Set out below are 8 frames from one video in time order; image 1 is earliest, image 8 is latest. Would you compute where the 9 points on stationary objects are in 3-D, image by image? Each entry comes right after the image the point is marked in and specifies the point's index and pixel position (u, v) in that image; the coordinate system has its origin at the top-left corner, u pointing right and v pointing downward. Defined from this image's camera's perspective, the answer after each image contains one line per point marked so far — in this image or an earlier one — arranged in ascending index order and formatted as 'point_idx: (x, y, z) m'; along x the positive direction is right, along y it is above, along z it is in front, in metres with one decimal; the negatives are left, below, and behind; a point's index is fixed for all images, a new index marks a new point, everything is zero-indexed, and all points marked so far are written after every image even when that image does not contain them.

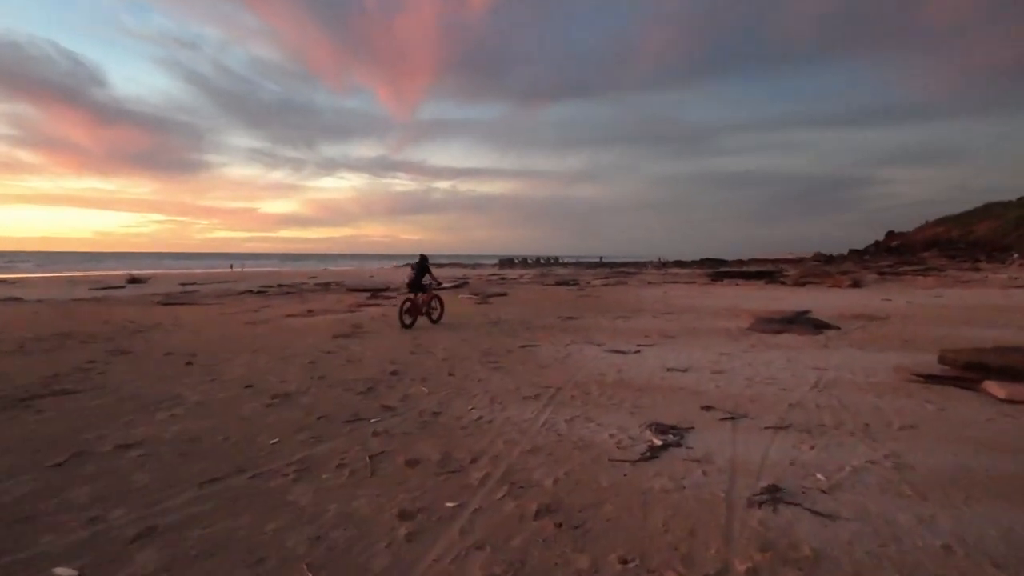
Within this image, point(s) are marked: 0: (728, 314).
0: (+6.6, -0.8, +17.0) m
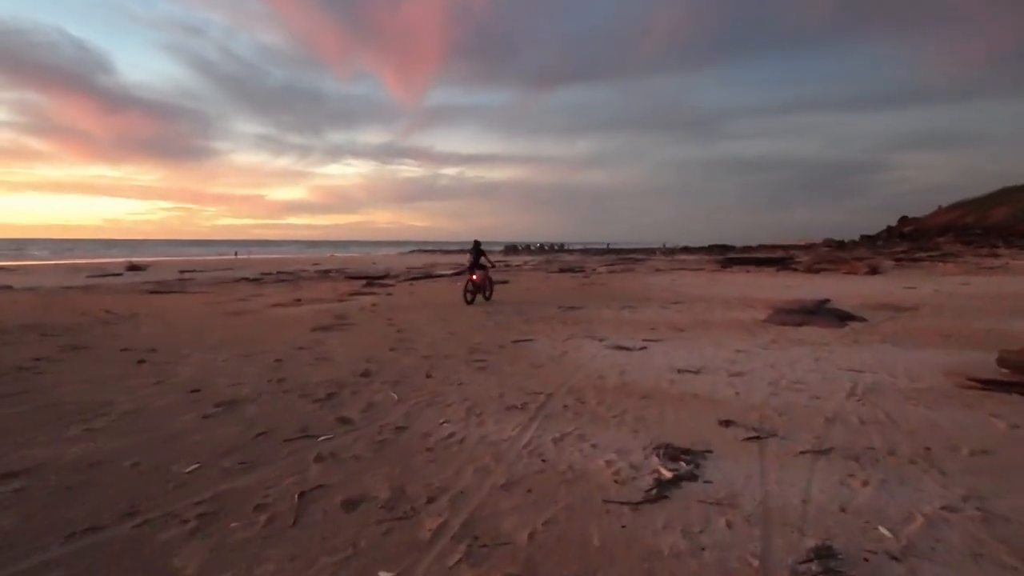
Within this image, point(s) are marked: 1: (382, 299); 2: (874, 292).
0: (+6.5, -0.5, +15.8) m
1: (-4.7, -0.4, +19.6) m
2: (+12.8, -0.1, +19.6) m
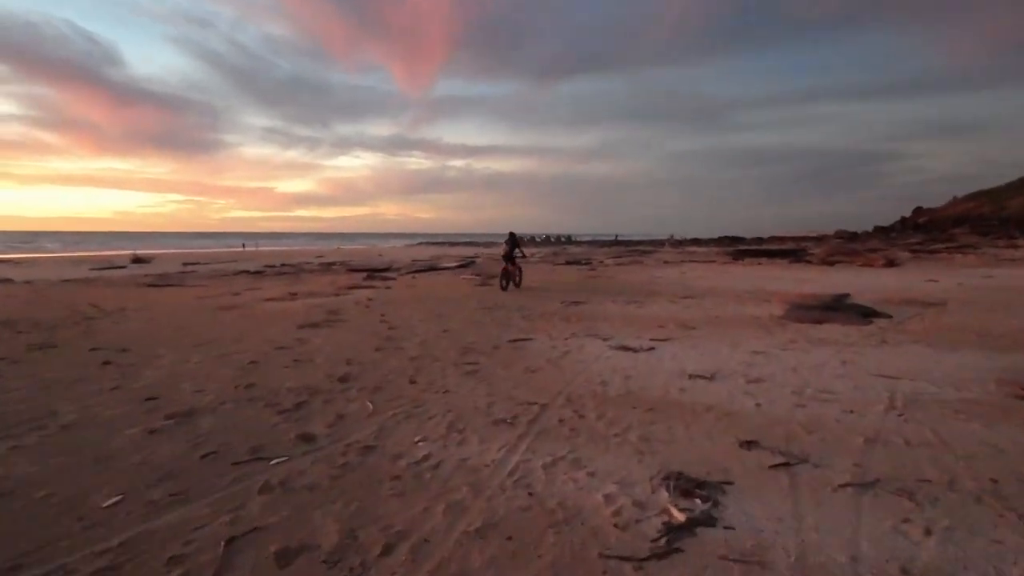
0: (+6.6, -0.3, +14.9) m
1: (-4.6, -0.2, +18.9) m
2: (+12.9, +0.1, +18.6) m
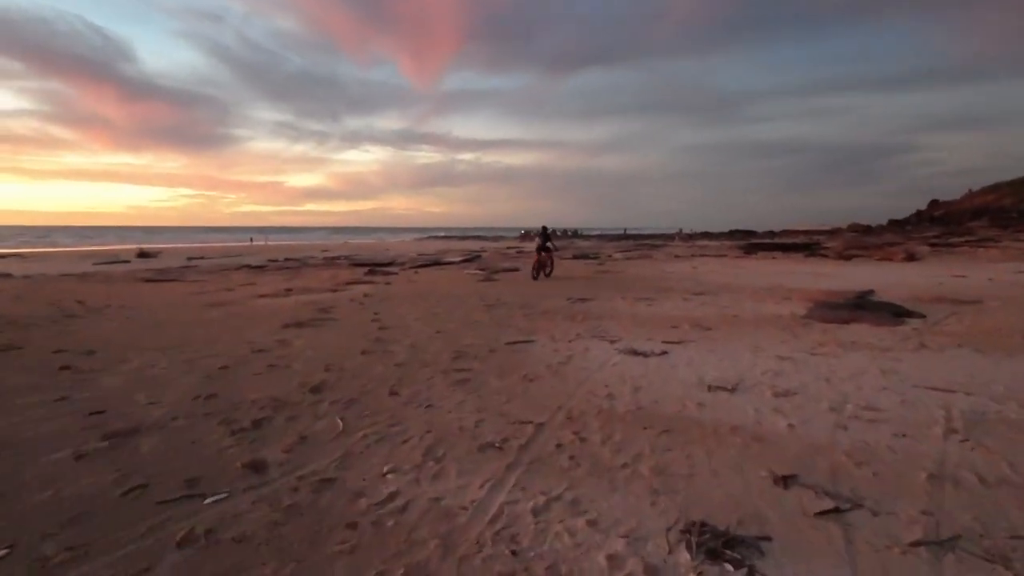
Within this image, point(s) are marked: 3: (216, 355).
0: (+6.6, -0.2, +14.0) m
1: (-4.4, 0.0, +18.2) m
2: (+13.0, +0.2, +17.6) m
3: (-4.5, -1.0, +8.3) m
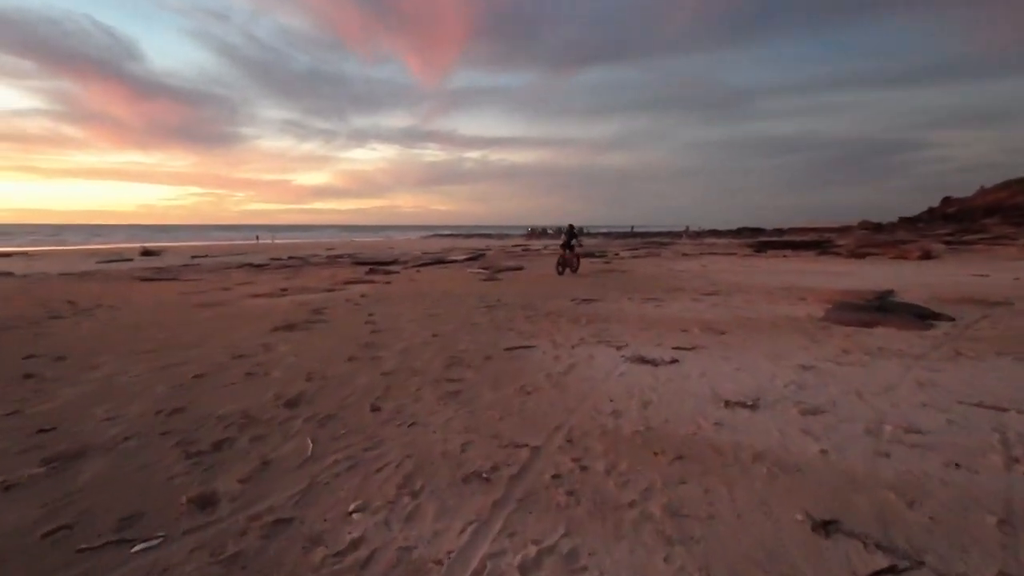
0: (+6.7, -0.2, +13.3) m
1: (-4.4, 0.0, +17.6) m
2: (+13.1, +0.2, +16.8) m
3: (-4.5, -1.0, +7.8) m
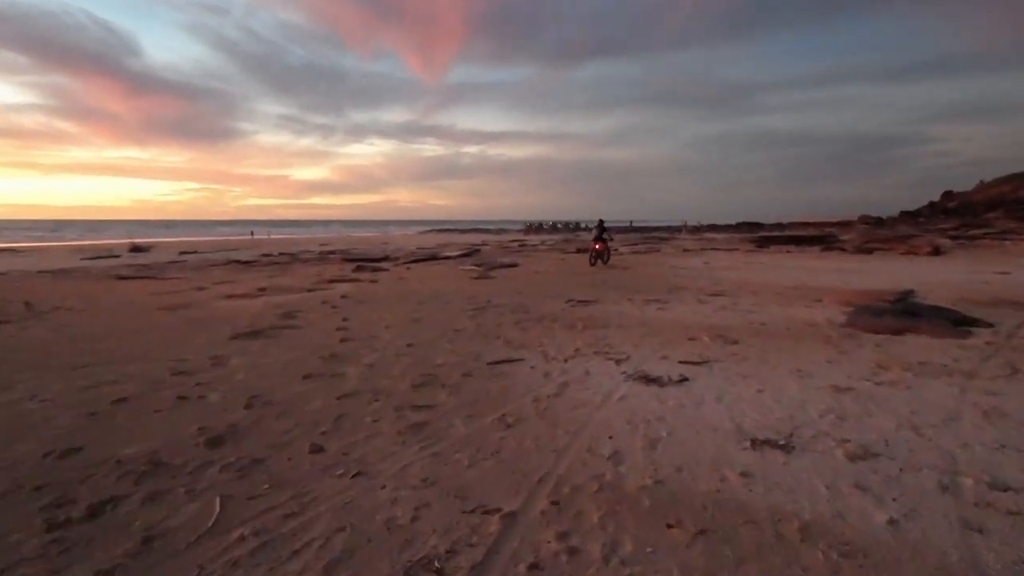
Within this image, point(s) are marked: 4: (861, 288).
0: (+6.5, -0.2, +12.3) m
1: (-4.6, 0.0, +16.6) m
2: (+12.9, +0.3, +15.8) m
3: (-4.7, -1.1, +6.7) m
4: (+8.7, 0.0, +13.8) m
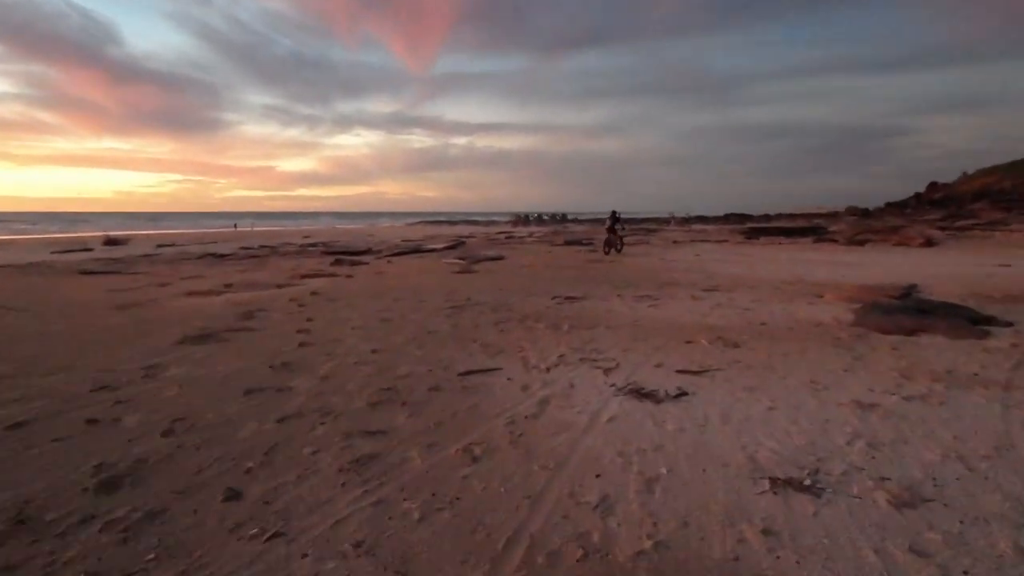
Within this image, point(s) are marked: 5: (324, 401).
0: (+6.1, -0.1, +11.5) m
1: (-5.1, +0.1, +15.6) m
2: (+12.4, +0.4, +15.2) m
3: (-5.0, -1.1, +5.8) m
4: (+8.3, +0.1, +13.2) m
5: (-1.8, -1.1, +5.4) m
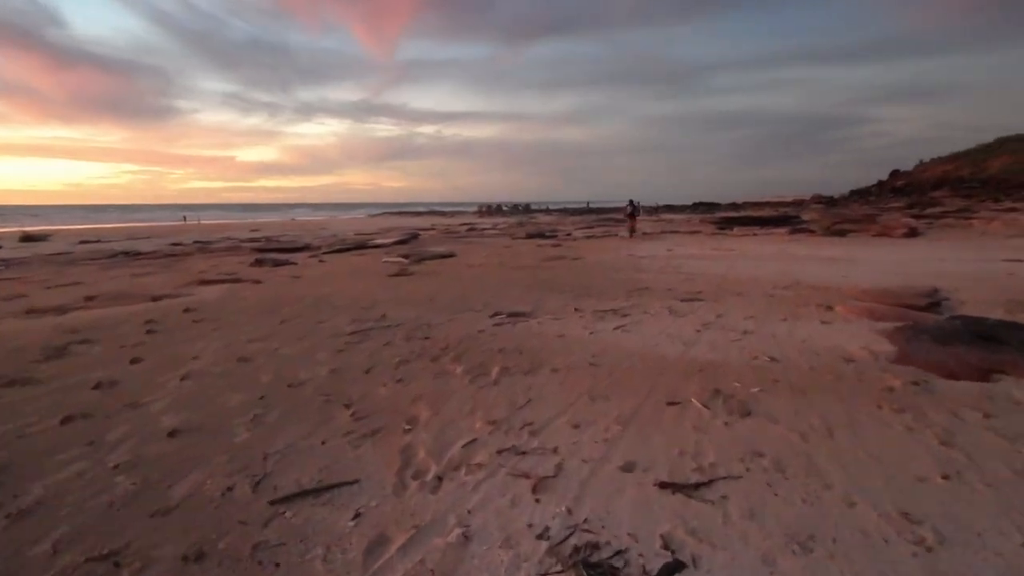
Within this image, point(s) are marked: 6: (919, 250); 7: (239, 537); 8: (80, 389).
0: (+4.9, -0.3, +9.1) m
1: (-6.4, -0.1, +12.6) m
2: (+11.0, +0.4, +13.1) m
3: (-5.8, -1.5, +2.8) m
4: (+7.0, 0.0, +10.9) m
5: (-2.7, -1.5, +2.6) m
6: (+14.2, +1.4, +19.2) m
7: (-1.5, -1.4, +3.1) m
8: (-4.1, -1.1, +5.3) m
